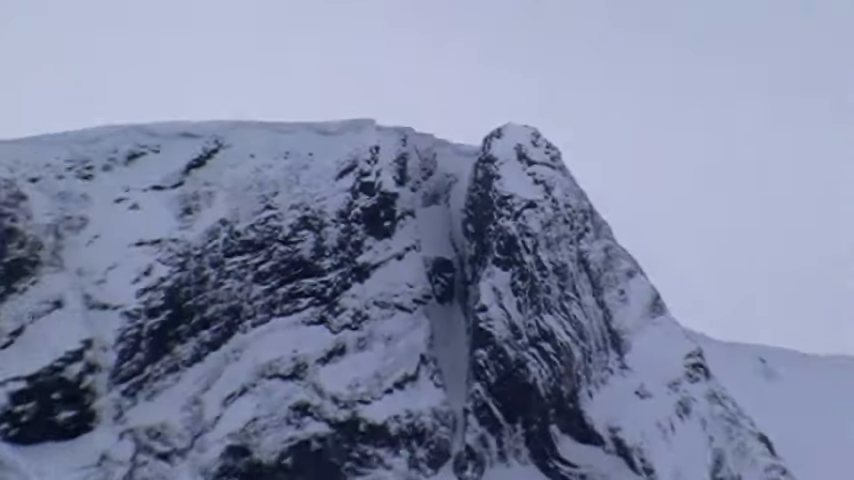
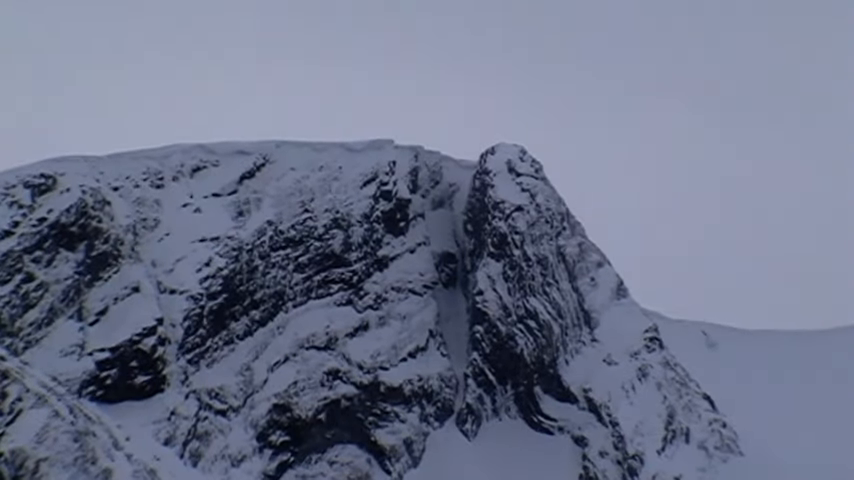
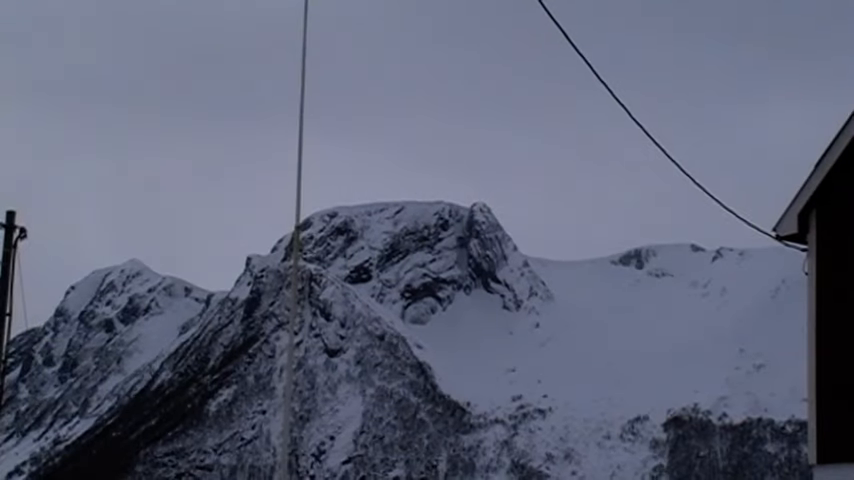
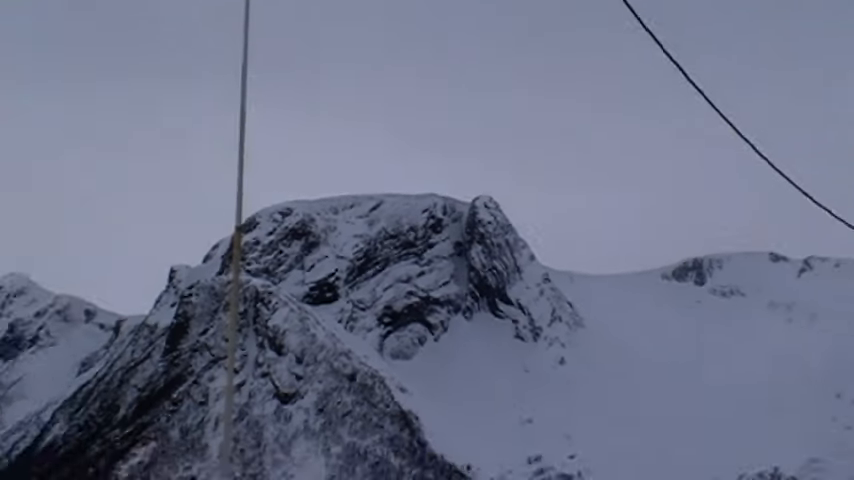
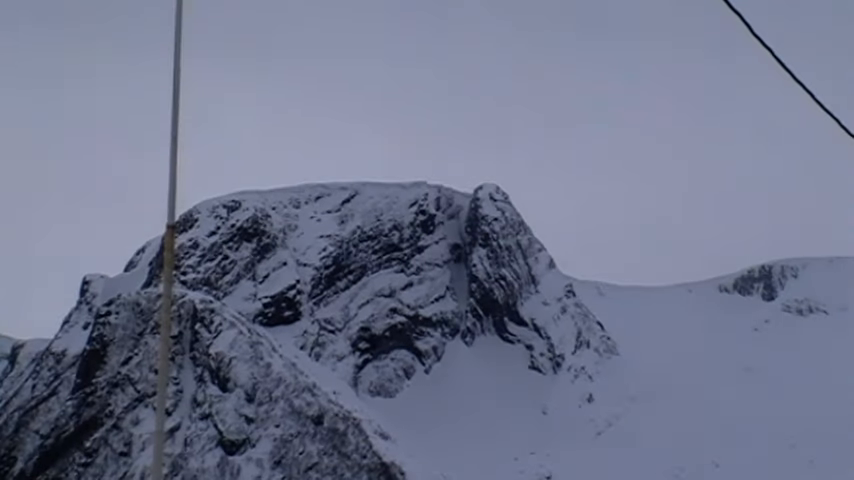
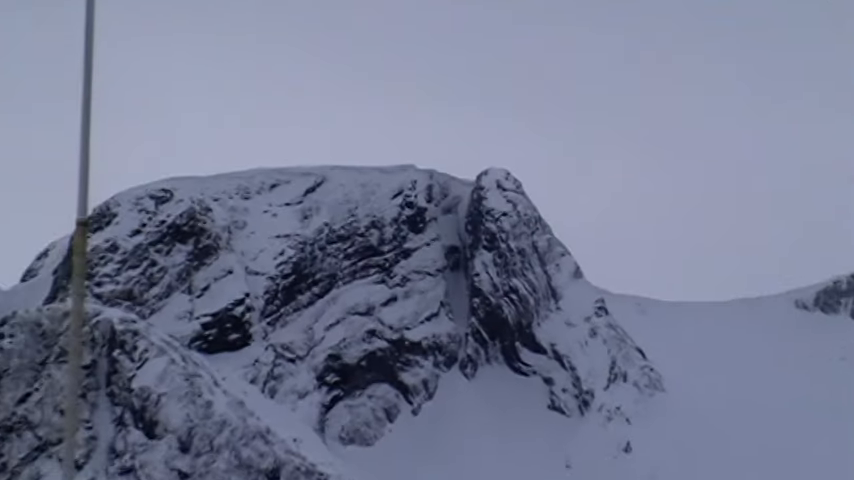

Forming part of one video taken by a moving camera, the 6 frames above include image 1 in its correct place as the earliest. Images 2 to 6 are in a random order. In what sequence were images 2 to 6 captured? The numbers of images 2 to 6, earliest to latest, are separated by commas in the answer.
2, 6, 5, 4, 3
